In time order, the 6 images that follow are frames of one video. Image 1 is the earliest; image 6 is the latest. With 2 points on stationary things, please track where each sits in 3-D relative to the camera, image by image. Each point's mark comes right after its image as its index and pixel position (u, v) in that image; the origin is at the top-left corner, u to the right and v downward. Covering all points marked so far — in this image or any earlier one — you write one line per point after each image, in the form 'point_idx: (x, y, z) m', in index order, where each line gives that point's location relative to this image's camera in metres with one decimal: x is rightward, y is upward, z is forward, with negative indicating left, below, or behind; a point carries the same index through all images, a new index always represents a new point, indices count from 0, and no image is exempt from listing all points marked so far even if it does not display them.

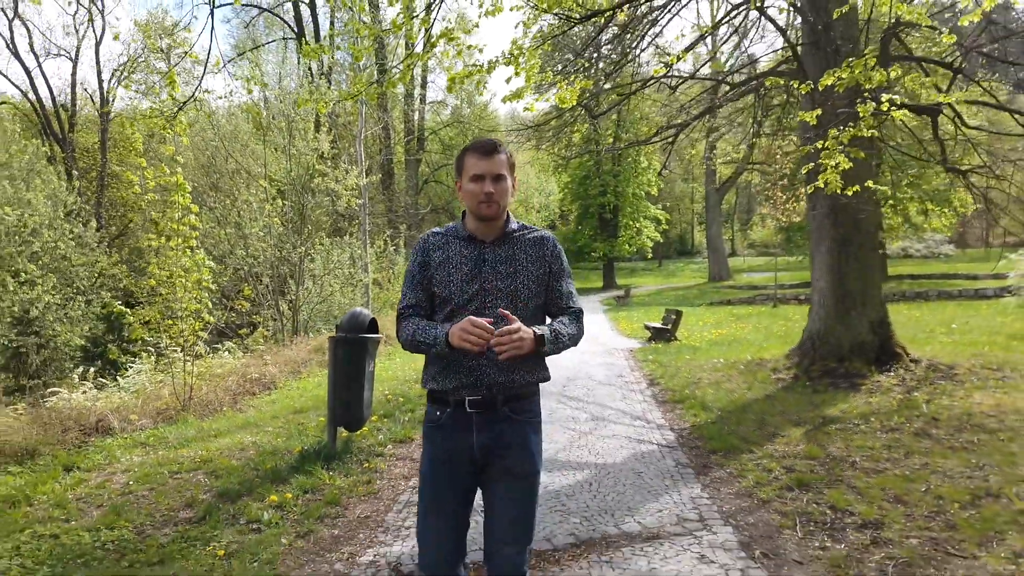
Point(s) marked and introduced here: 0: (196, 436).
0: (-2.4, -1.1, +6.0) m
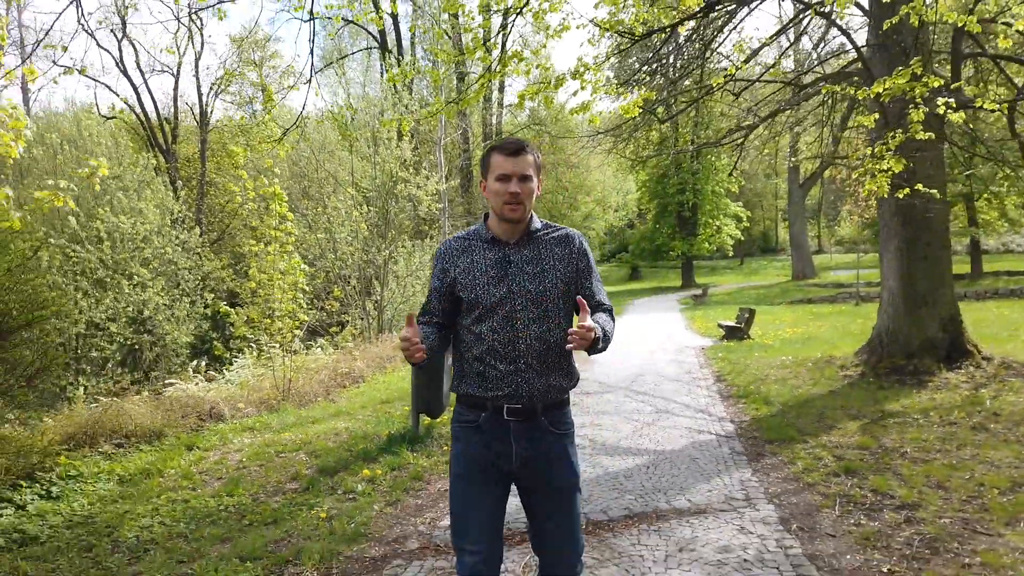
0: (-1.9, -1.2, +6.7) m
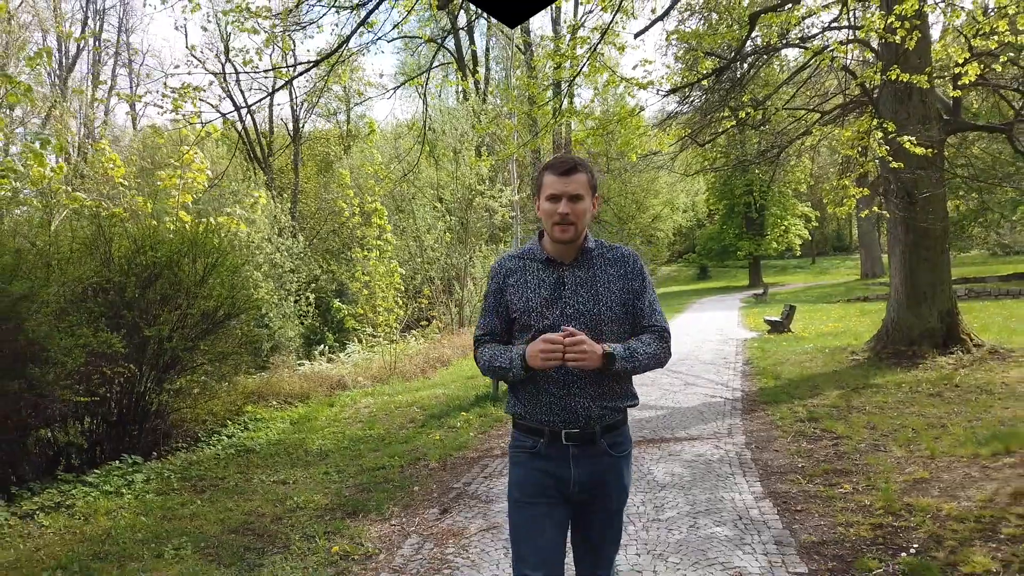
0: (-1.2, -1.2, +8.7) m
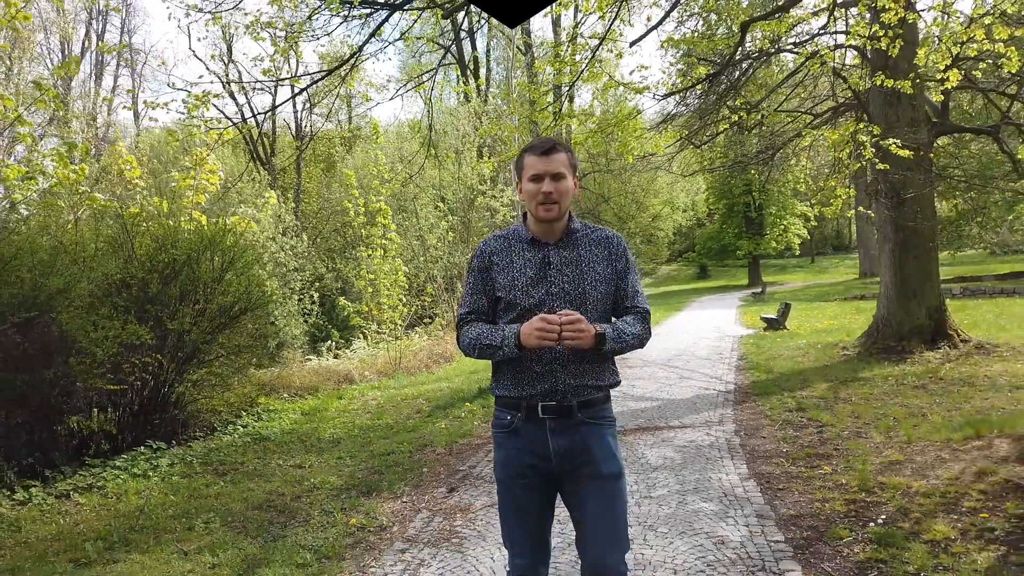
0: (-1.2, -1.1, +9.0) m
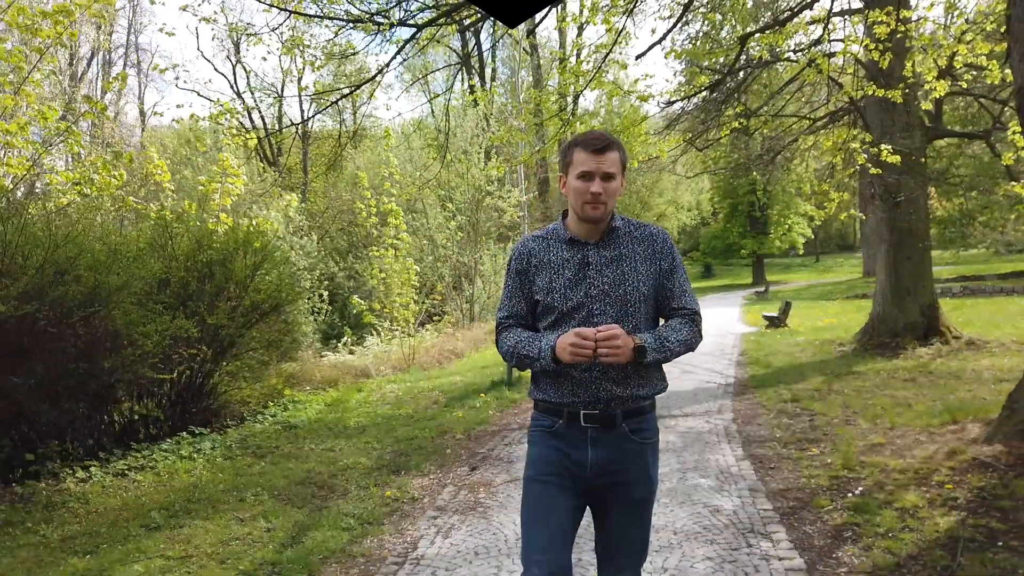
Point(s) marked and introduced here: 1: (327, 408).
0: (-1.1, -1.1, +9.4) m
1: (-1.8, -1.2, +7.6) m
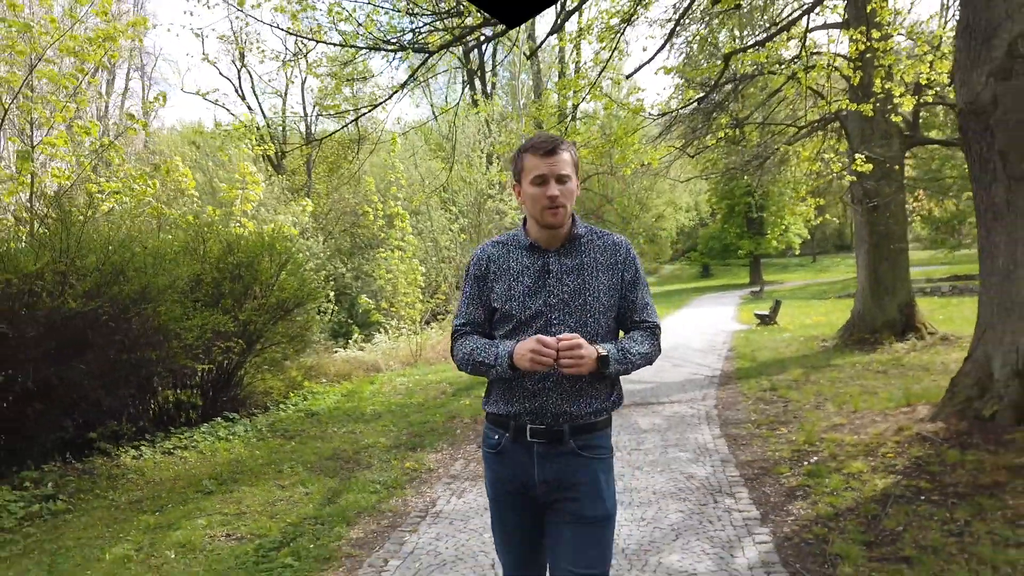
0: (-1.0, -1.1, +10.1) m
1: (-1.8, -1.2, +8.2) m
